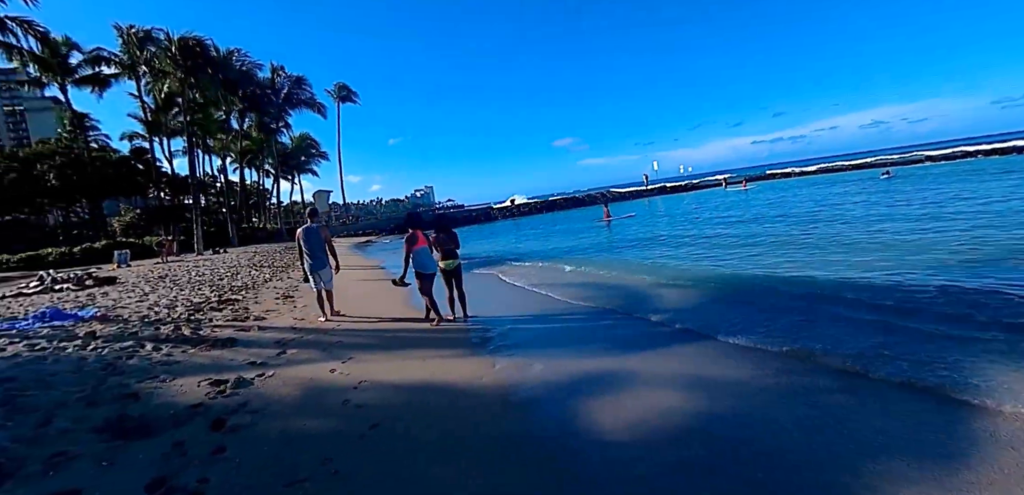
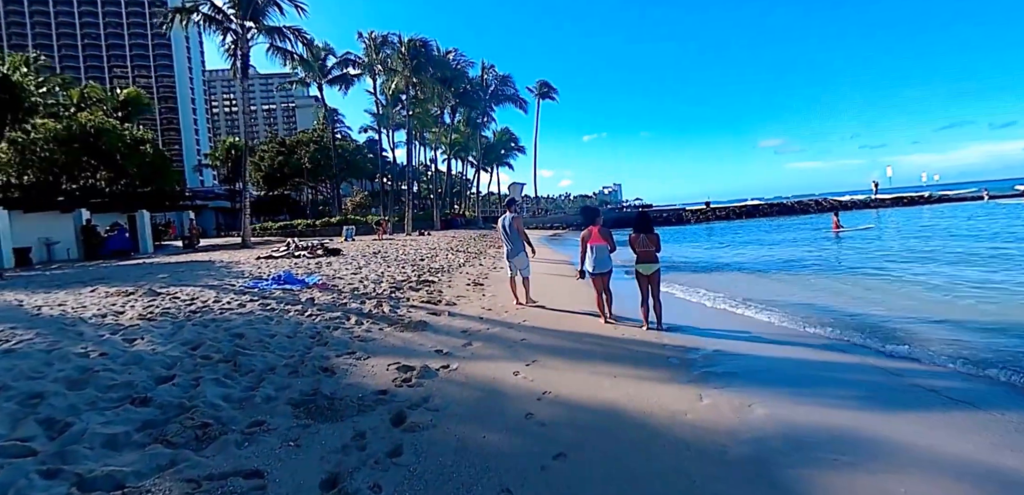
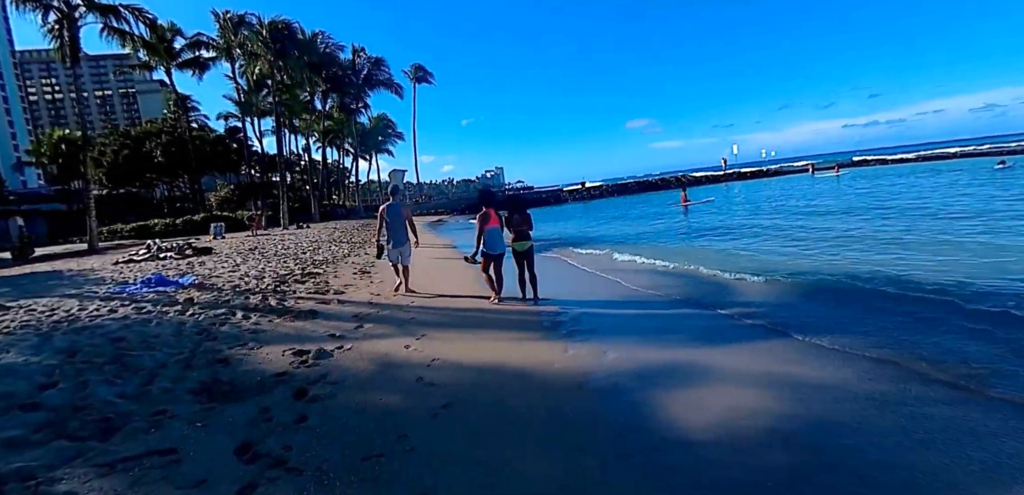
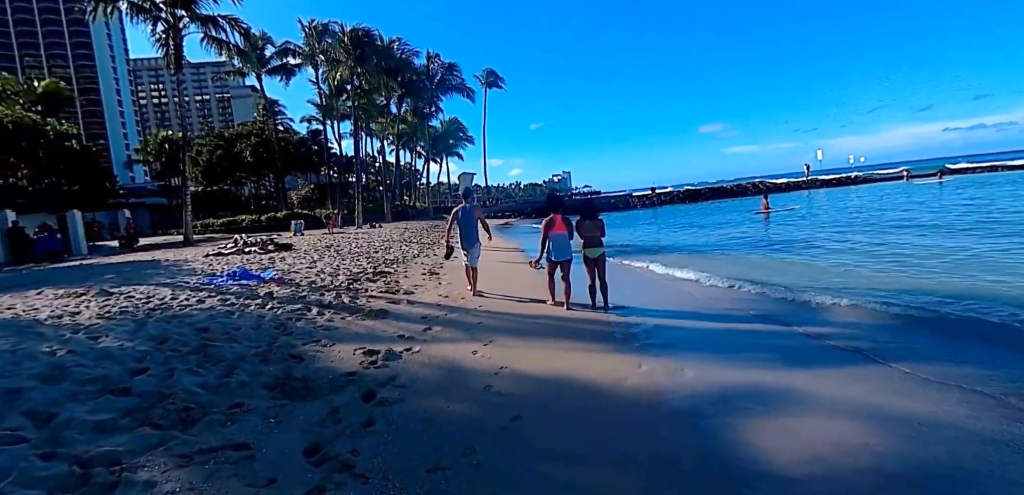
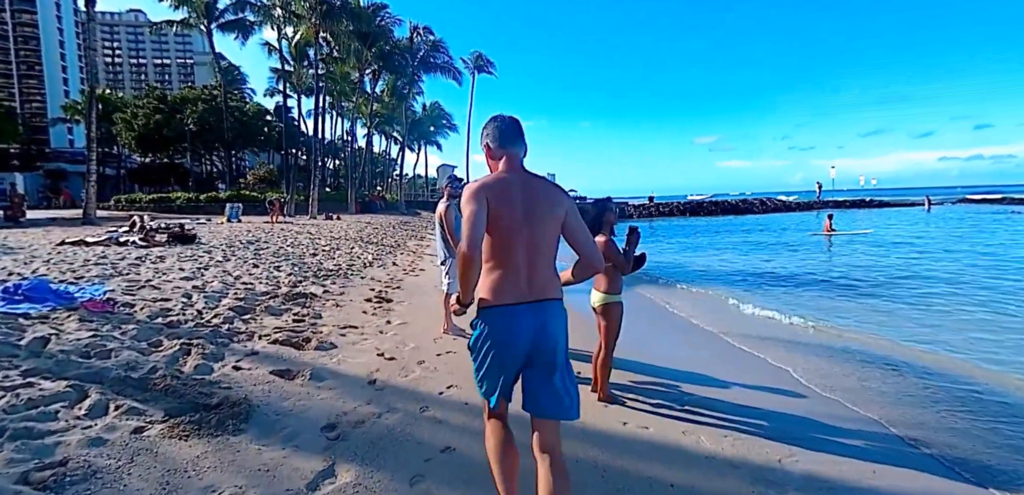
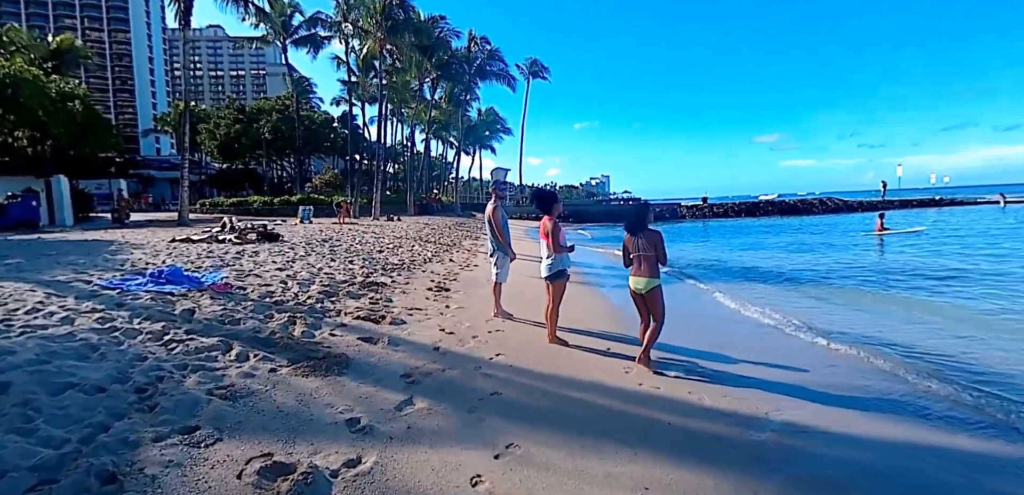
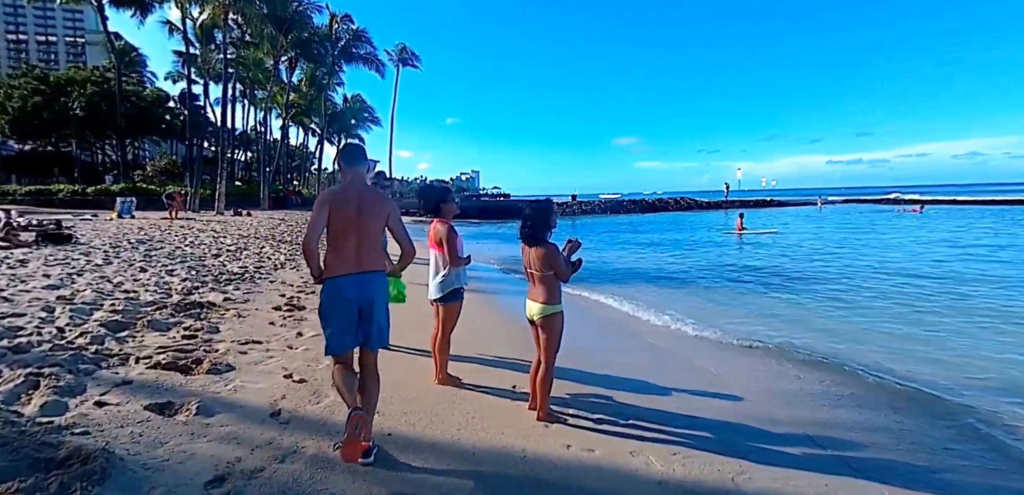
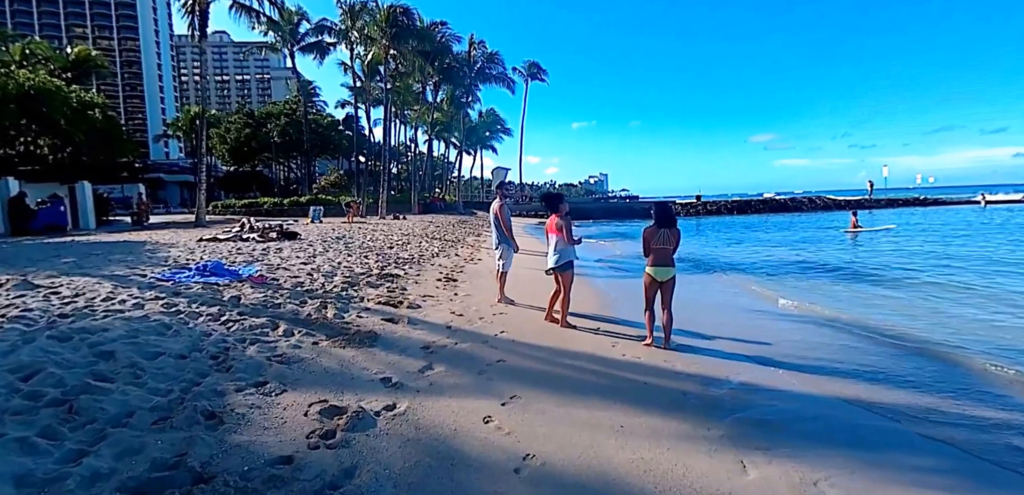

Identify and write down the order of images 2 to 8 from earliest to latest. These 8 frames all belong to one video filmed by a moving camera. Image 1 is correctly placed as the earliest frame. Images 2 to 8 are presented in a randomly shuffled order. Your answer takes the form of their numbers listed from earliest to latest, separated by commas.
3, 4, 2, 8, 6, 5, 7
